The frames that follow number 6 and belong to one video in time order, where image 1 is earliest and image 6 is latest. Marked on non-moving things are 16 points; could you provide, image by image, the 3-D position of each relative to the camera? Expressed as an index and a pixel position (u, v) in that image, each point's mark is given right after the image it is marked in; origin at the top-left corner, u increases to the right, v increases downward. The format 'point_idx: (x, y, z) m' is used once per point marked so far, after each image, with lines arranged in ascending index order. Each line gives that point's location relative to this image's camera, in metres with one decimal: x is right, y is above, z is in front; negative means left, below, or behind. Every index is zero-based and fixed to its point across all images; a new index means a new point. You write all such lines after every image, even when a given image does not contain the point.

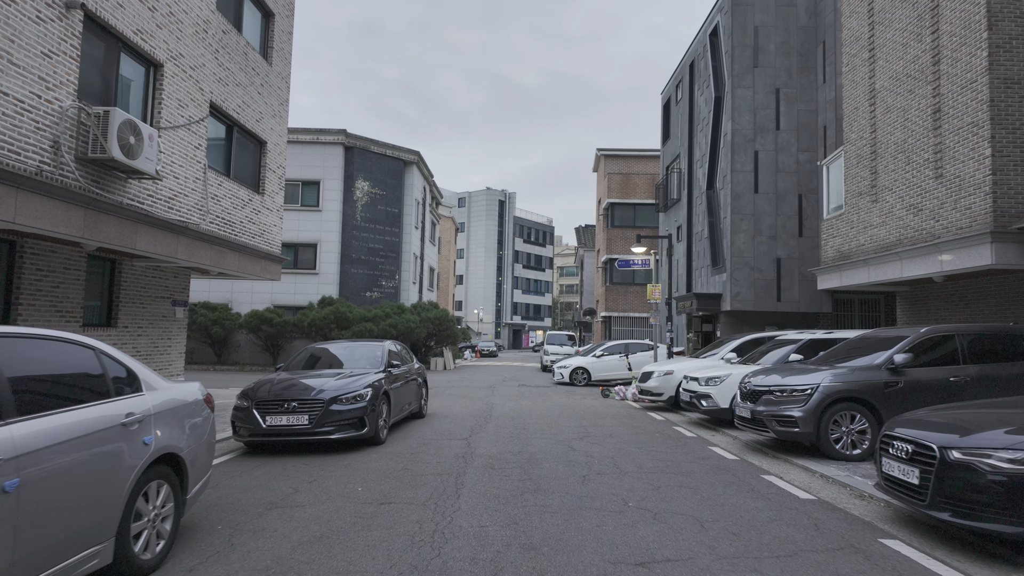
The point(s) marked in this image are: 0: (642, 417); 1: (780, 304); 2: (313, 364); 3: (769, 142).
0: (+2.9, -2.9, +13.2) m
1: (+8.6, -0.5, +18.8) m
2: (-3.6, -1.4, +11.0) m
3: (+8.4, +4.8, +19.3) m
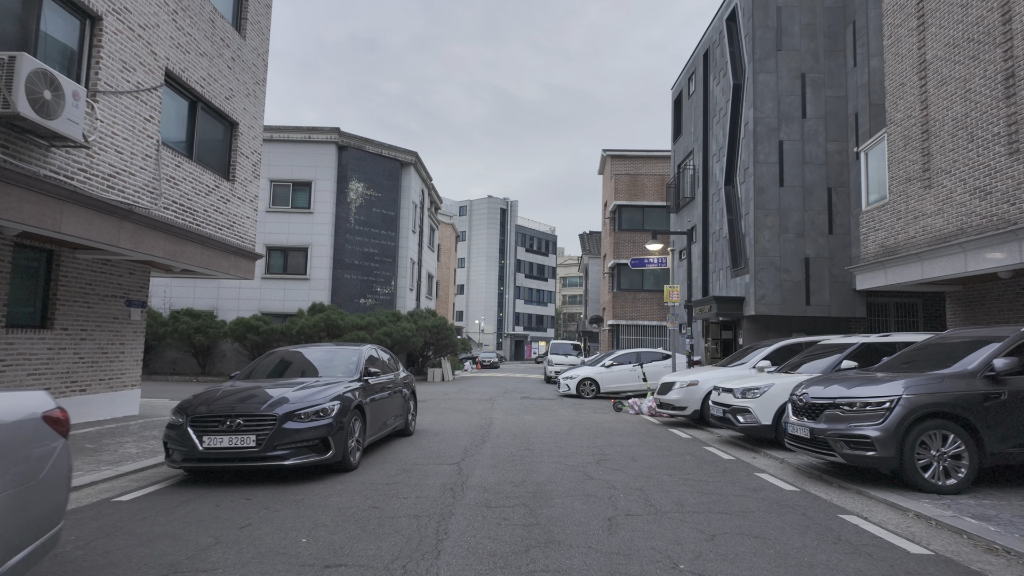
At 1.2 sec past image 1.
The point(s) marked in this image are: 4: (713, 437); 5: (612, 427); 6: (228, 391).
0: (+3.0, -2.9, +11.5) m
1: (+8.6, -0.6, +17.1) m
2: (-3.6, -1.3, +9.2) m
3: (+8.5, +4.7, +17.6) m
4: (+3.8, -2.9, +11.2) m
5: (+2.1, -2.9, +12.3) m
6: (-3.7, -1.3, +7.7) m
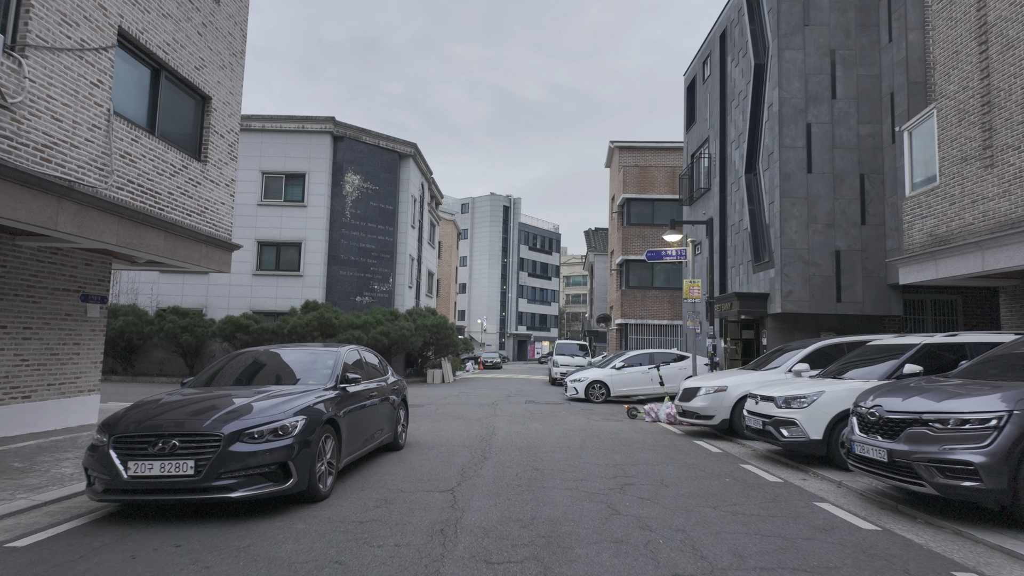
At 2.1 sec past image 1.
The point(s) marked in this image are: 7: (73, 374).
0: (+3.1, -2.7, +10.1) m
1: (+8.7, -0.5, +15.6) m
2: (-3.5, -1.2, +7.9) m
3: (+8.6, +4.8, +16.2) m
4: (+3.9, -2.7, +9.8) m
5: (+2.2, -2.8, +10.9) m
6: (-3.7, -1.2, +6.3) m
7: (-7.9, -1.6, +10.5) m
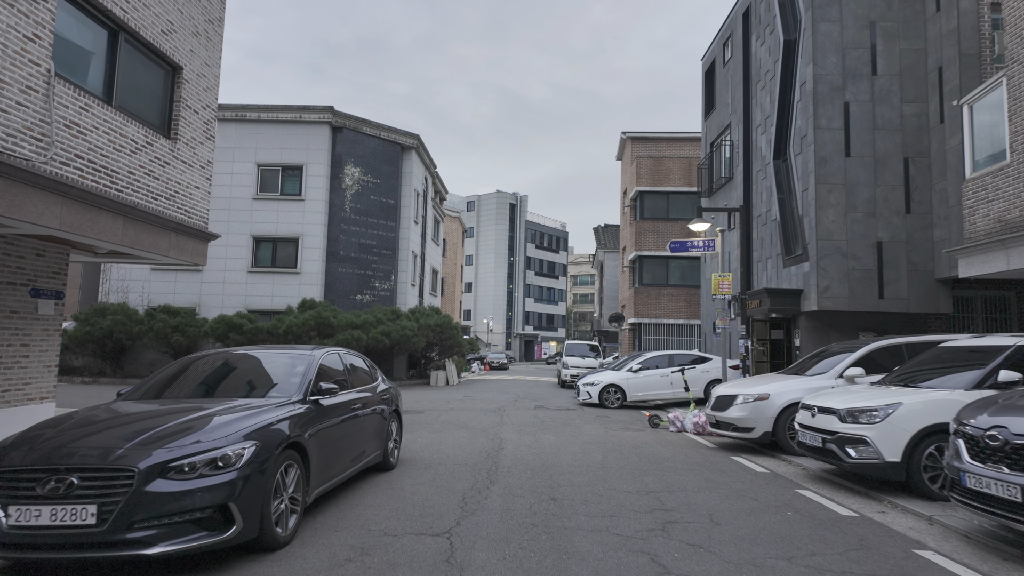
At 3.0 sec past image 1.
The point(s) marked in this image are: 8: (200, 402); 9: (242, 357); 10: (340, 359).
0: (+3.2, -2.6, +8.6) m
1: (+9.0, -0.4, +14.2) m
2: (-3.4, -1.1, +6.5) m
3: (+8.8, +5.0, +14.7) m
4: (+4.1, -2.6, +8.4) m
5: (+2.3, -2.7, +9.5) m
6: (-3.5, -1.1, +5.0) m
7: (-7.7, -1.4, +9.2) m
8: (-3.1, -1.1, +5.8) m
9: (-3.3, -0.8, +7.1) m
10: (-2.2, -0.9, +7.5) m
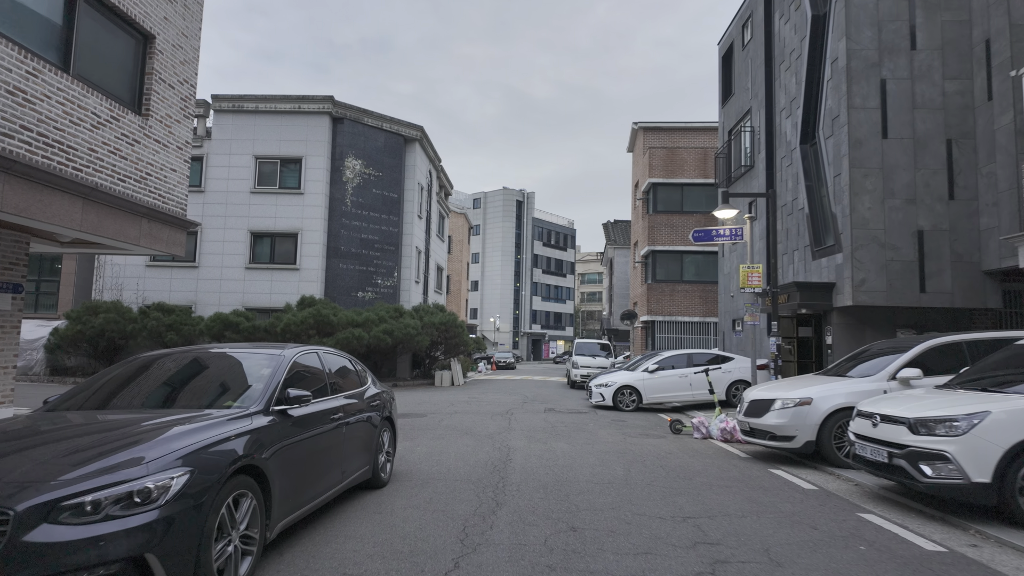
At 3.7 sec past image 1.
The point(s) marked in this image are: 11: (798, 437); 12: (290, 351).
0: (+3.3, -2.5, +7.5) m
1: (+9.1, -0.2, +13.0) m
2: (-3.3, -1.0, +5.5) m
3: (+9.0, +5.1, +13.6) m
4: (+4.2, -2.5, +7.3) m
5: (+2.5, -2.5, +8.4) m
6: (-3.5, -1.0, +3.9) m
7: (-7.6, -1.3, +8.2) m
8: (-3.0, -1.0, +4.8) m
9: (-3.2, -0.7, +6.1) m
10: (-2.1, -0.8, +6.4) m
11: (+4.1, -2.2, +8.5) m
12: (-2.2, -0.7, +6.0) m
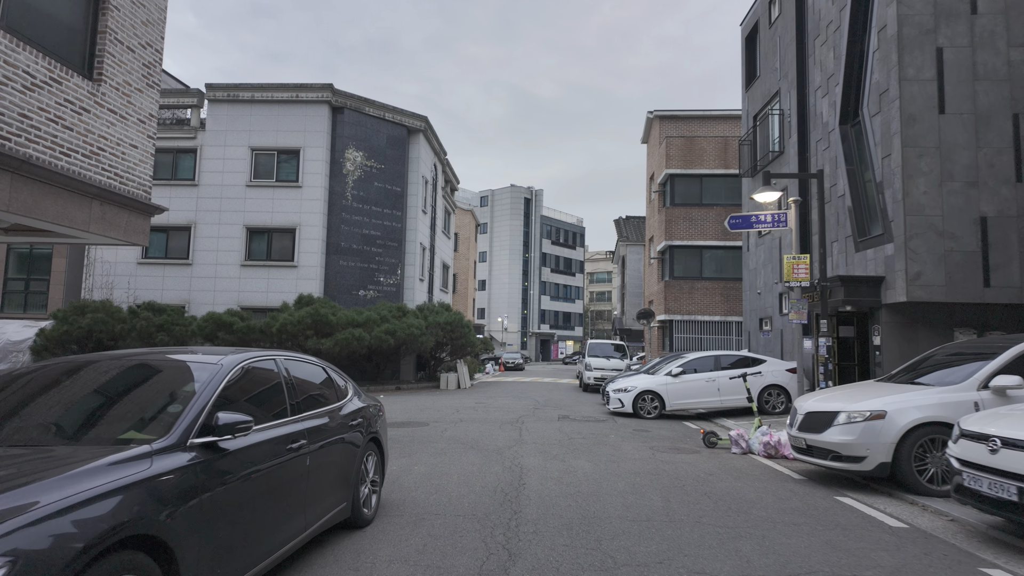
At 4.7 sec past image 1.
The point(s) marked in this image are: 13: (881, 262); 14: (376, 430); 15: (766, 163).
0: (+3.5, -2.4, +6.1) m
1: (+9.4, -0.1, +11.5) m
2: (-3.2, -0.9, +4.2) m
3: (+9.2, +5.2, +12.1) m
4: (+4.3, -2.4, +5.8) m
5: (+2.6, -2.4, +7.0) m
6: (-3.4, -0.9, +2.6) m
7: (-7.4, -1.2, +6.9) m
8: (-2.9, -0.9, +3.5) m
9: (-3.1, -0.6, +4.8) m
10: (-1.9, -0.7, +5.1) m
11: (+4.3, -2.0, +7.1) m
12: (-2.1, -0.6, +4.7) m
13: (+7.9, +0.6, +12.5) m
14: (-1.4, -1.4, +5.9) m
15: (+8.1, +4.0, +18.9) m
